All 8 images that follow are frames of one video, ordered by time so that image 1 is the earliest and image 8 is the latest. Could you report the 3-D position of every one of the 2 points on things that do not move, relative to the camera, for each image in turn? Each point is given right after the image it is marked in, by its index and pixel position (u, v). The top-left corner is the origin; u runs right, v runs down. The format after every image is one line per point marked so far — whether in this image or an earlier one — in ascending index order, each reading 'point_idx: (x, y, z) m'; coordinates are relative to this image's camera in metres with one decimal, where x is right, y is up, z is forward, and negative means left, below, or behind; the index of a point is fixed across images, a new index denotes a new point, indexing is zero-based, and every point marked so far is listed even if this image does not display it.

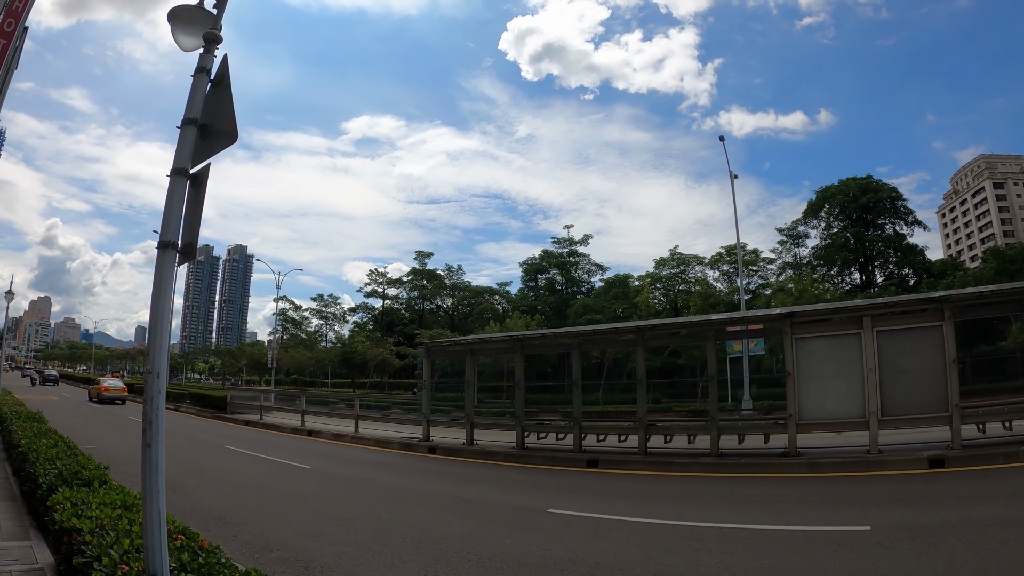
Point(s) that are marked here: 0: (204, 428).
0: (-9.3, -4.1, +17.7) m
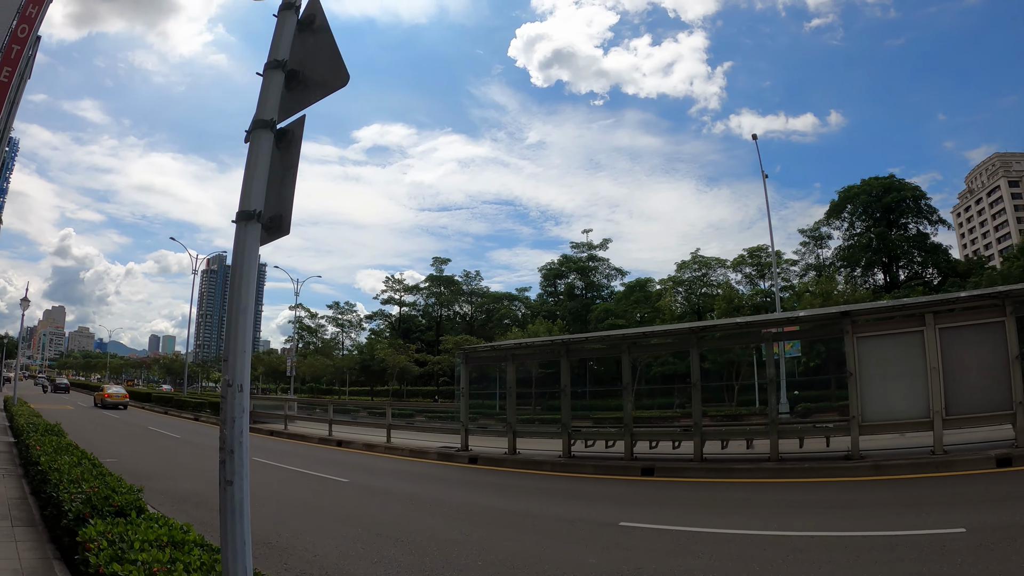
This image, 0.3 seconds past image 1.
0: (-8.3, -4.2, +17.0) m
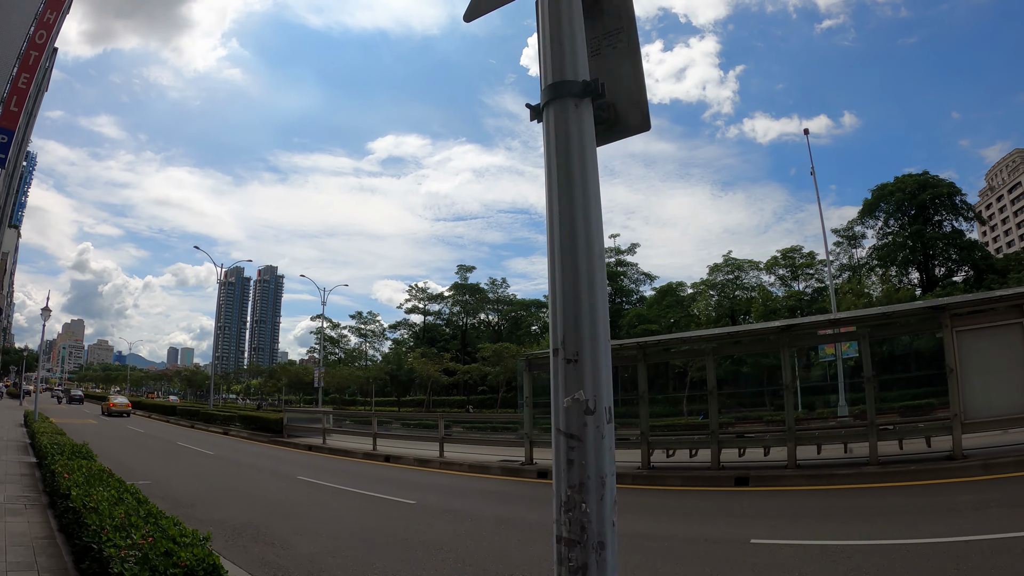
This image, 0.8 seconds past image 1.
0: (-6.8, -4.4, +16.0) m
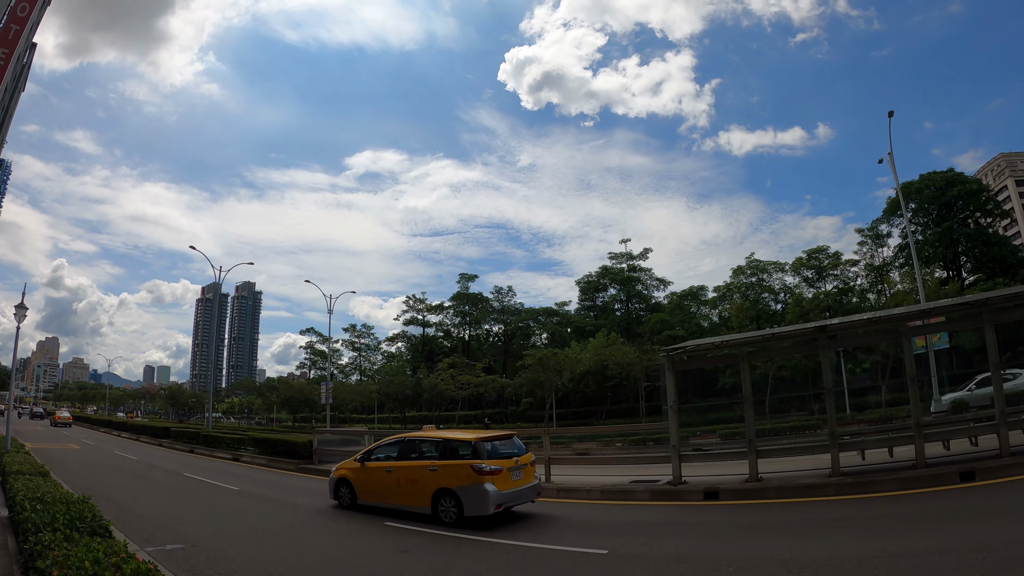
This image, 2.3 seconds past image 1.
0: (-4.7, -4.2, +12.8) m
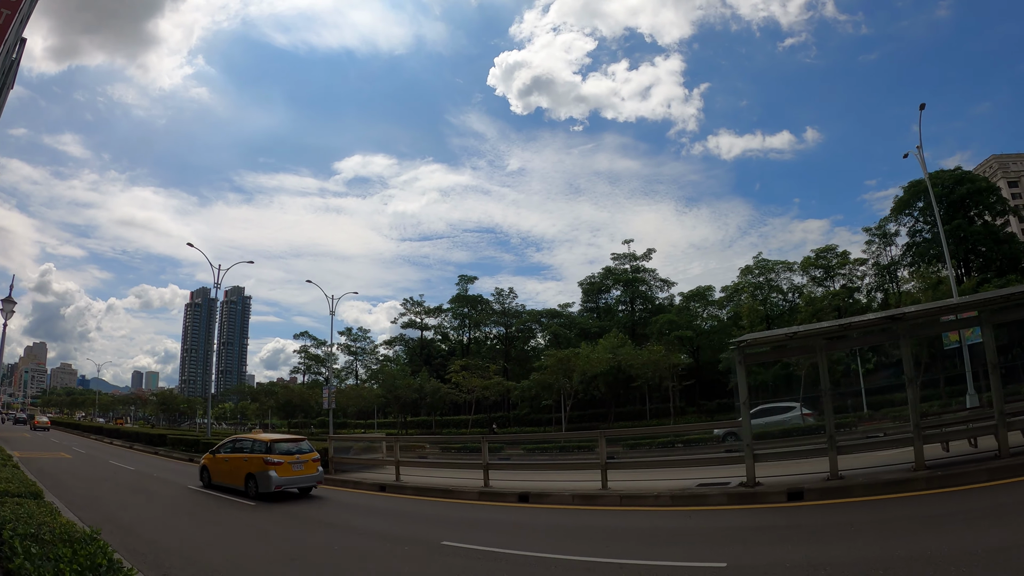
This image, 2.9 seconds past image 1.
0: (-4.0, -4.1, +11.7) m
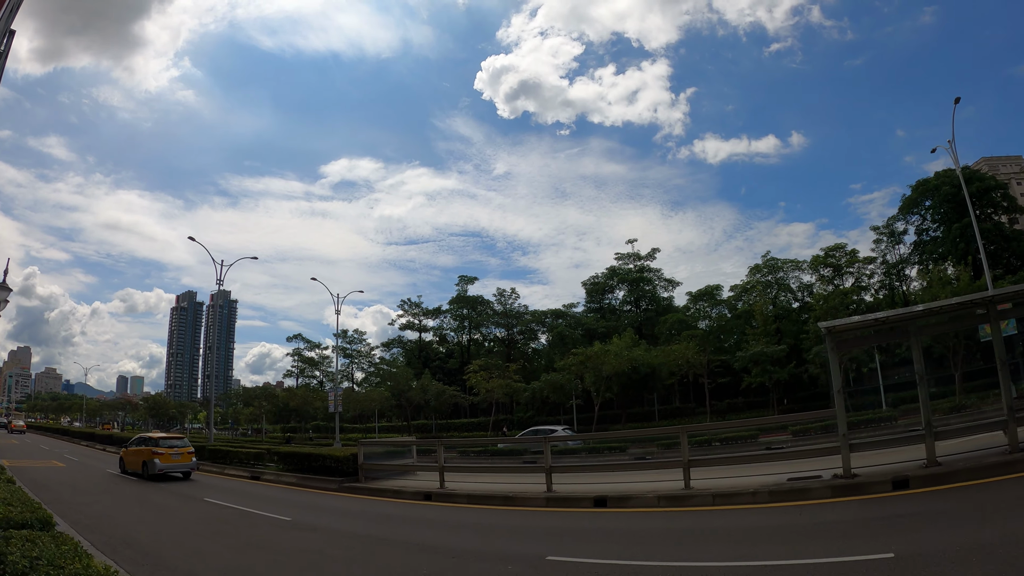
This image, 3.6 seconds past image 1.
0: (-3.0, -3.9, +10.5) m
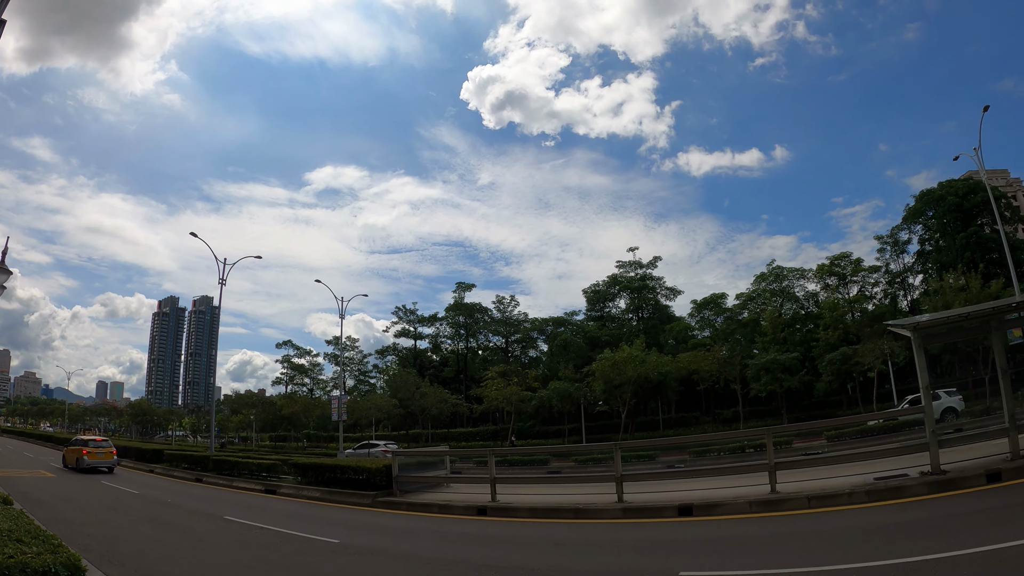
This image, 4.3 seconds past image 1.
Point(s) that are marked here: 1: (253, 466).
0: (-2.1, -3.8, +9.5) m
1: (-7.3, -4.9, +16.5) m
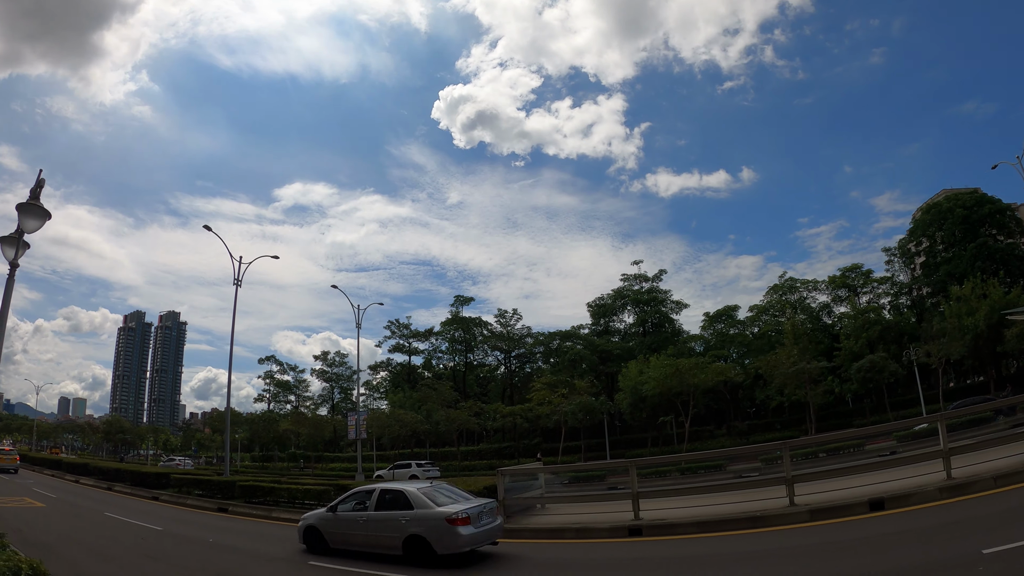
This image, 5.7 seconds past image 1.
0: (0.0, -3.7, +8.0) m
1: (-5.5, -5.0, +14.7) m
